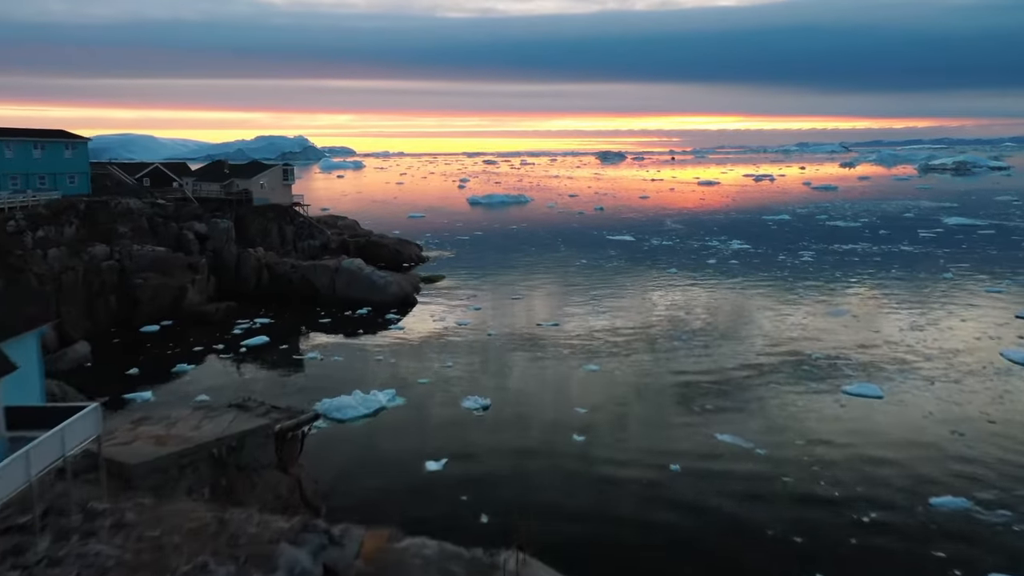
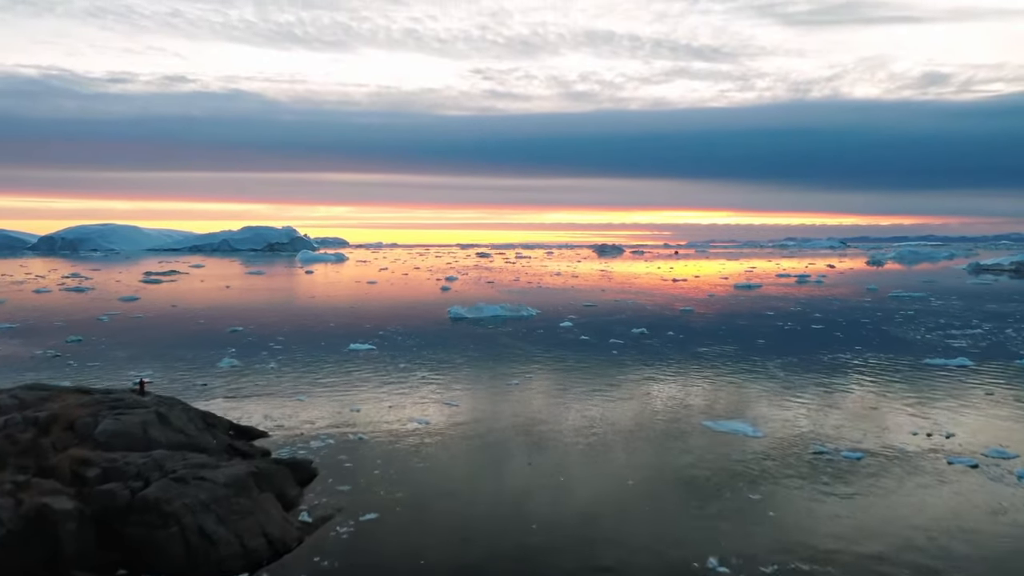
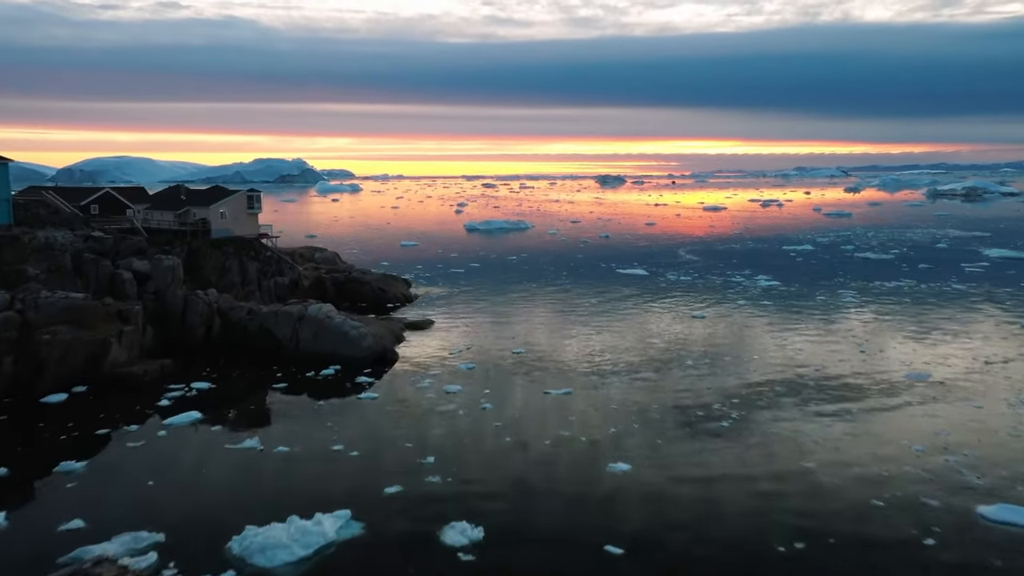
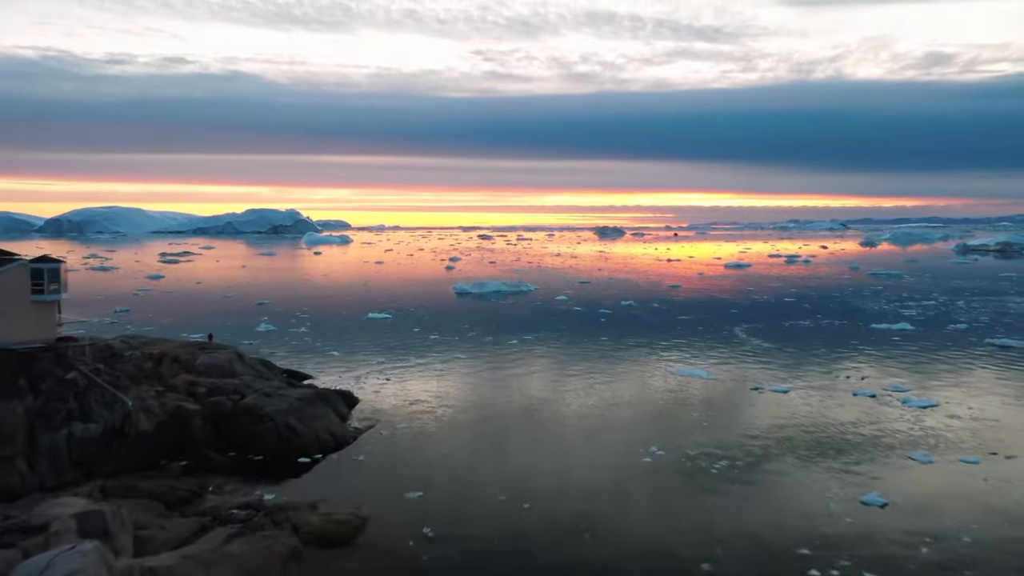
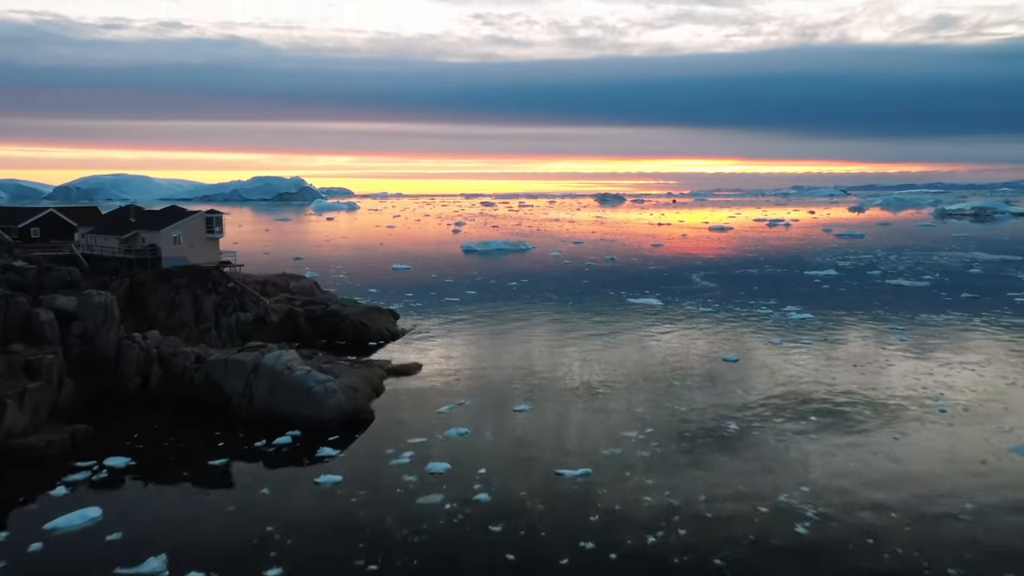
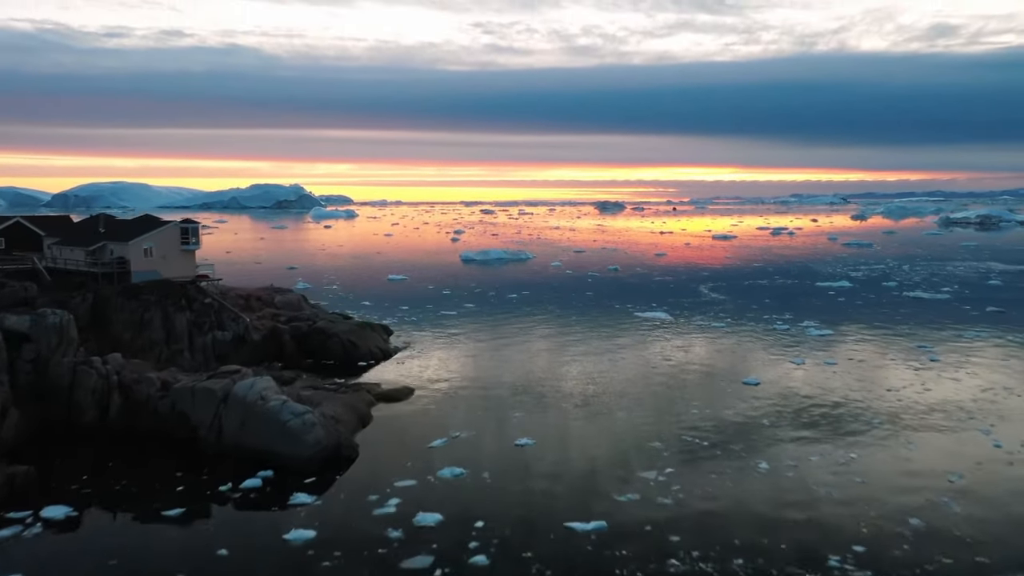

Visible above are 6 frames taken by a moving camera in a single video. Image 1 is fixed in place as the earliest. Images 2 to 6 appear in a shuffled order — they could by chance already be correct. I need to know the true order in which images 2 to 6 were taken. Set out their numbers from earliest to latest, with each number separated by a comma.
3, 5, 6, 4, 2
